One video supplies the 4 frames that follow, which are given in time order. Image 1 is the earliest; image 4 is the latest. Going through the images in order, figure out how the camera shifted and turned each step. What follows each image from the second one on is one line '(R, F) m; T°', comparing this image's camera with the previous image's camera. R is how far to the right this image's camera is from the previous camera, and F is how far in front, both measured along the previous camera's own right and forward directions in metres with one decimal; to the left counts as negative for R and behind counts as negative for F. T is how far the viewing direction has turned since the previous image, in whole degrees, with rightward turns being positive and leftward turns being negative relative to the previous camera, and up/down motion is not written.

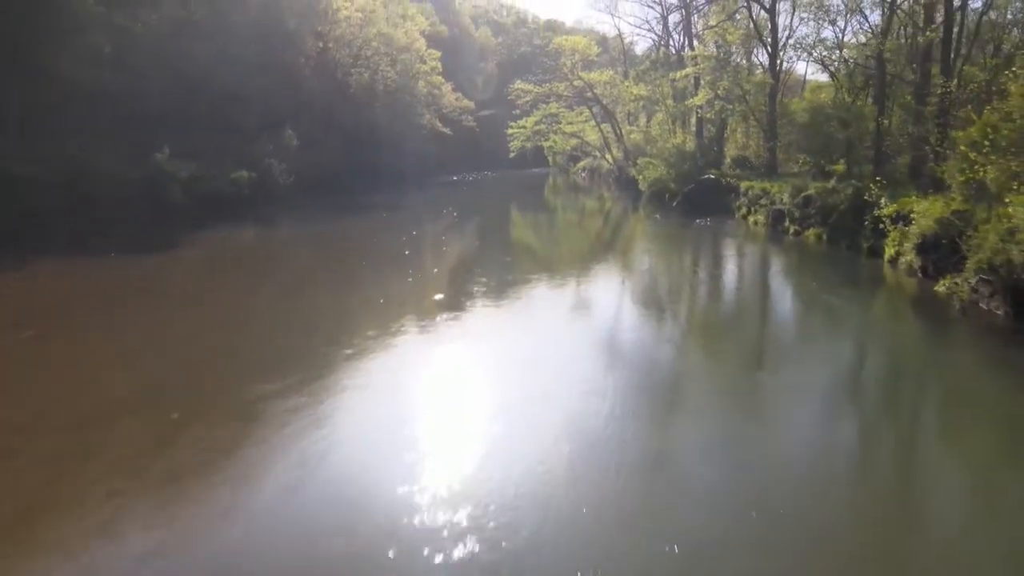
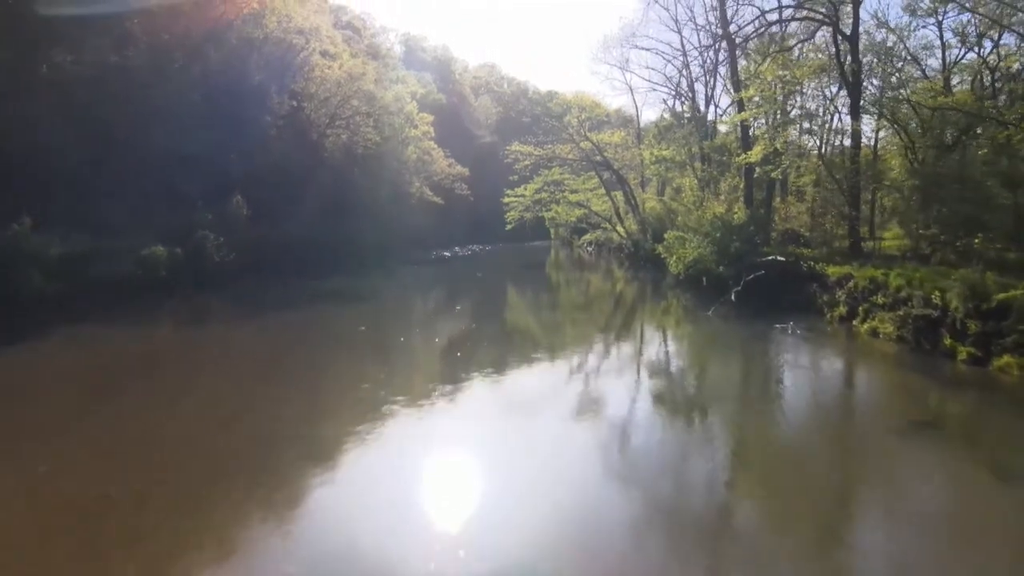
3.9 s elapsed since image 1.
(+0.2, +4.7) m; 0°
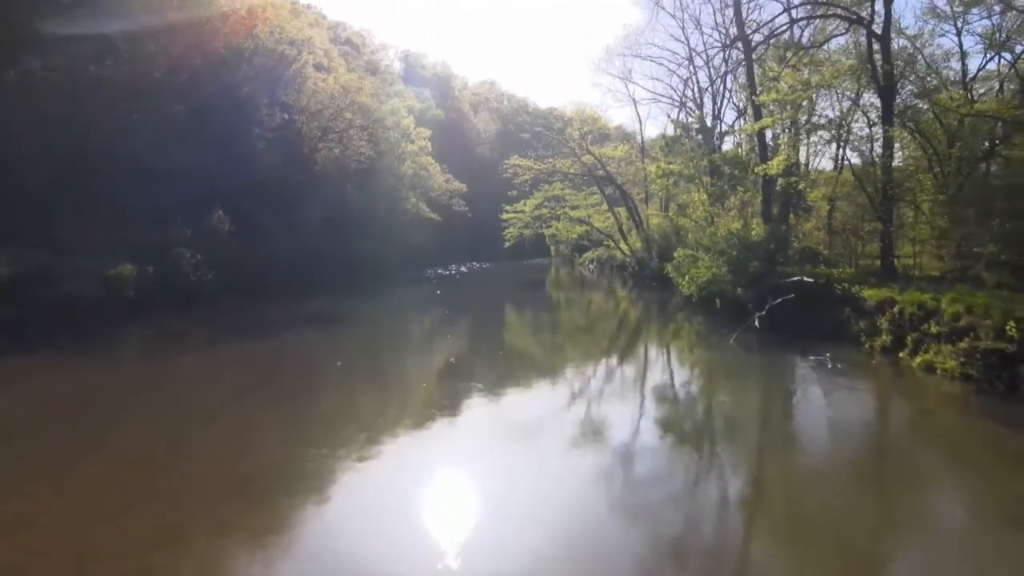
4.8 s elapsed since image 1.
(+0.1, +1.2) m; 0°
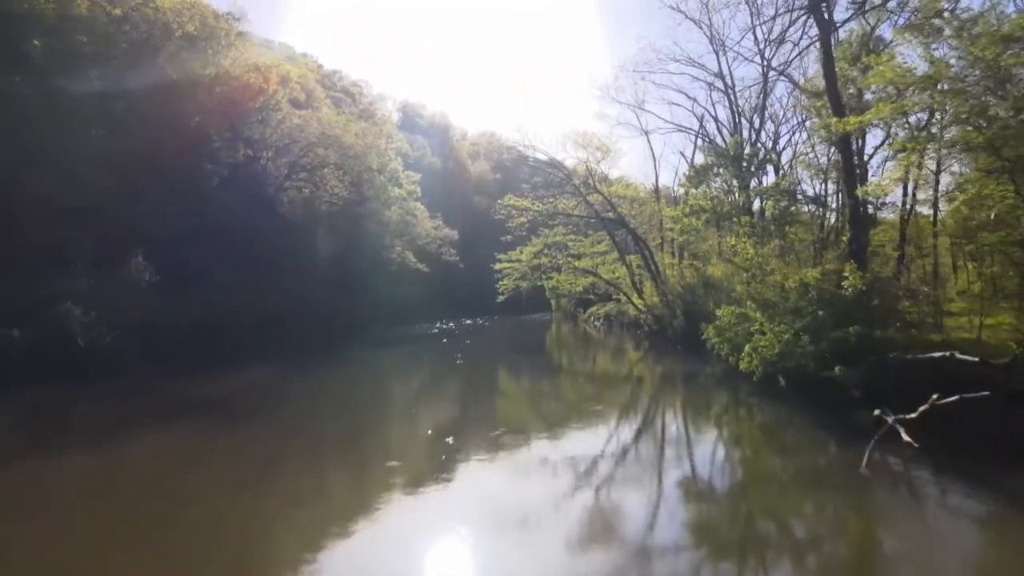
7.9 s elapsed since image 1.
(+0.2, +4.0) m; 0°
